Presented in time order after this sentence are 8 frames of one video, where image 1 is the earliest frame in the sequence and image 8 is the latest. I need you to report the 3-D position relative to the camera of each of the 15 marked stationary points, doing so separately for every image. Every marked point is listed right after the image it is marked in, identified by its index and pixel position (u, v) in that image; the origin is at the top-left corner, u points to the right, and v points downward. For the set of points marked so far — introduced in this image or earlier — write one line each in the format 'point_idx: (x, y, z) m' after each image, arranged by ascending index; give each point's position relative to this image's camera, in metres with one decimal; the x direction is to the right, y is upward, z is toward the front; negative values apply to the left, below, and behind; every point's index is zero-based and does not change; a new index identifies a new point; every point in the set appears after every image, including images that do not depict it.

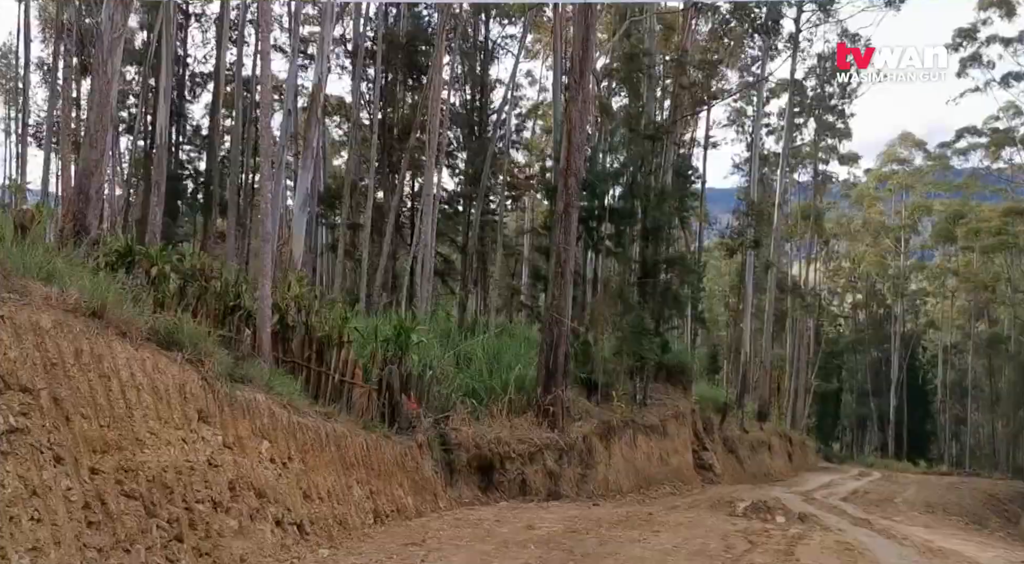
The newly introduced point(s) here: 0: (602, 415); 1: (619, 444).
0: (+1.7, -2.6, +17.9) m
1: (+2.0, -3.1, +17.7) m
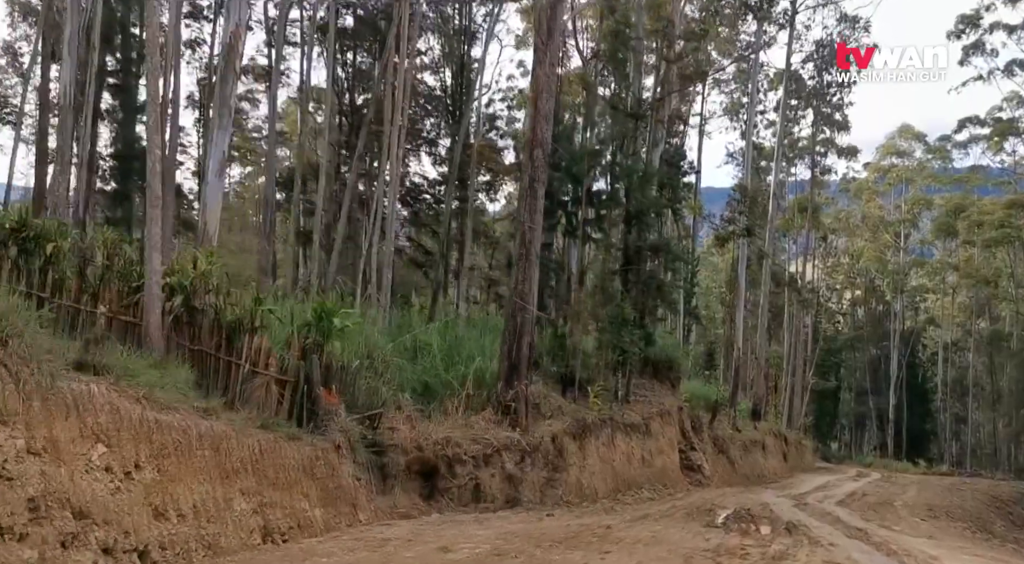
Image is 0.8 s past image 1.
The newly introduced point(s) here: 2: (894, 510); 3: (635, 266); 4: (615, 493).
0: (+1.1, -2.3, +16.5) m
1: (+1.4, -2.8, +16.3) m
2: (+8.2, -5.0, +20.0) m
3: (+2.6, +0.4, +20.0) m
4: (+1.8, -3.7, +16.3) m
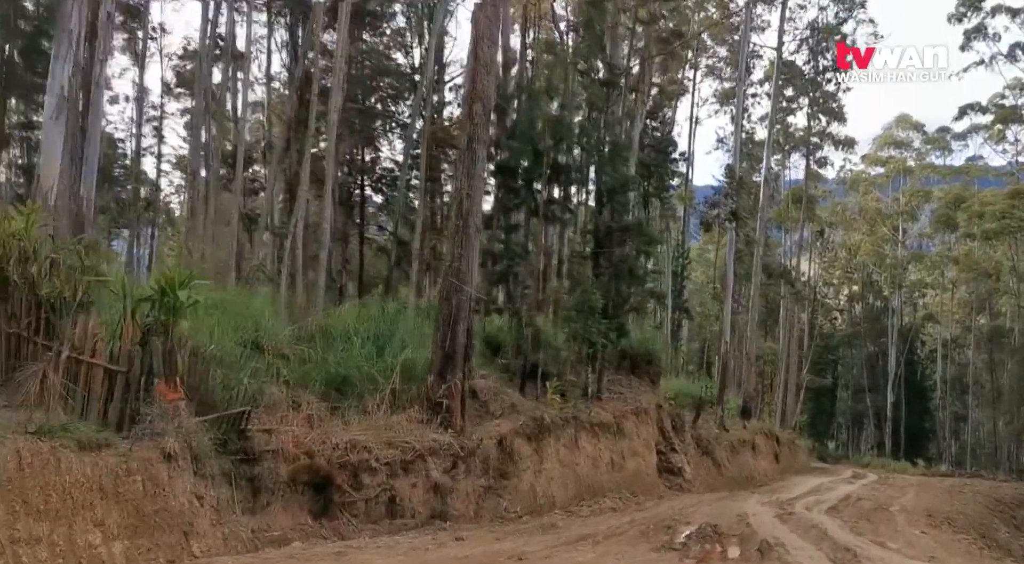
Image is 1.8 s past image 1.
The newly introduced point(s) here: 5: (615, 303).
0: (+0.3, -2.0, +14.7) m
1: (+0.6, -2.6, +14.5) m
2: (+7.4, -4.7, +18.2) m
3: (+1.8, +0.7, +18.2) m
4: (+1.0, -3.5, +14.5) m
5: (+2.1, -0.5, +18.4) m
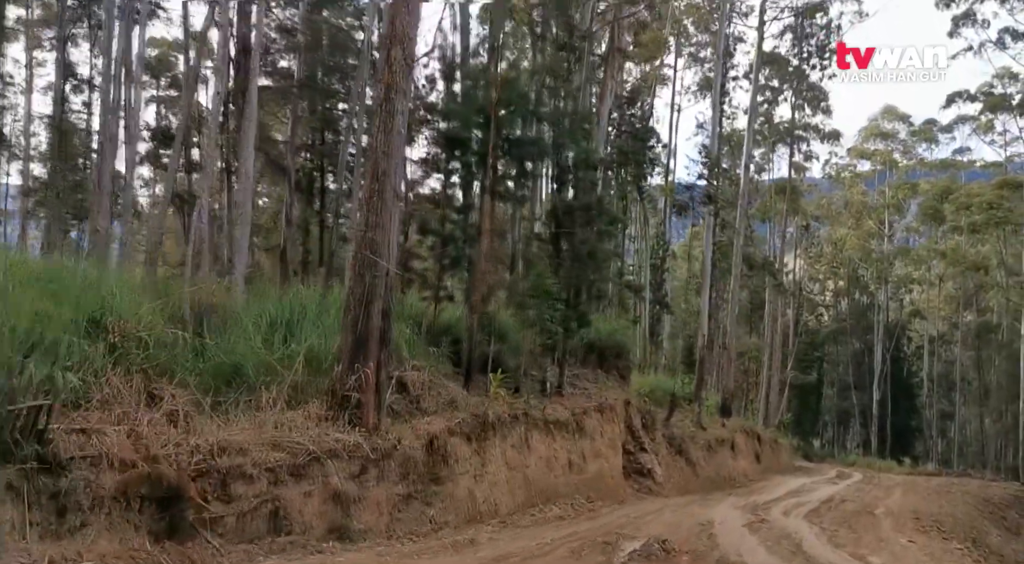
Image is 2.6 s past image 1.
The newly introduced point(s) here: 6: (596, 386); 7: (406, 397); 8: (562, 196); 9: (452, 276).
0: (-0.5, -1.8, +13.2) m
1: (-0.2, -2.3, +12.9) m
2: (+6.5, -4.4, +16.8) m
3: (+1.0, +0.9, +16.6) m
4: (+0.2, -3.2, +13.0) m
5: (+1.2, -0.2, +16.9) m
6: (+1.7, -2.2, +19.3) m
7: (-1.4, -1.5, +12.2) m
8: (+0.9, +1.6, +16.8) m
9: (-1.1, +0.1, +16.9) m
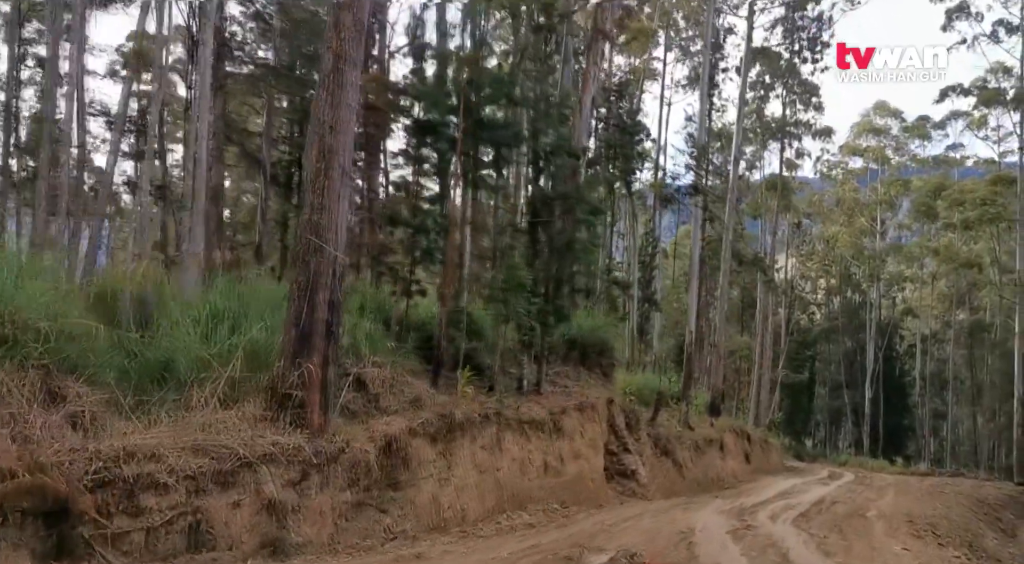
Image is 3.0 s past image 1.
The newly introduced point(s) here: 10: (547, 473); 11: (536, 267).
0: (-0.9, -1.6, +12.4) m
1: (-0.6, -2.2, +12.1) m
2: (+6.1, -4.3, +16.0) m
3: (+0.5, +1.1, +15.8) m
4: (-0.2, -3.1, +12.1) m
5: (+0.8, 0.0, +16.1) m
6: (+1.3, -2.0, +18.5) m
7: (-1.9, -1.4, +11.4) m
8: (+0.5, +1.7, +16.0) m
9: (-1.5, +0.2, +16.1) m
10: (+0.5, -2.9, +14.1) m
11: (+0.4, +0.3, +15.6) m
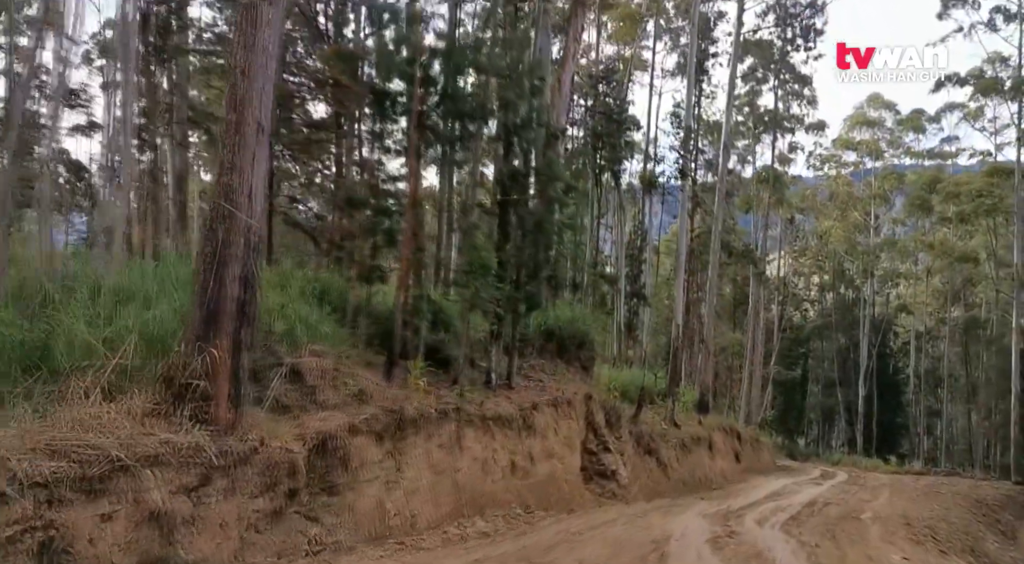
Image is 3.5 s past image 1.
0: (-1.4, -1.4, +11.2) m
1: (-1.1, -1.9, +10.9) m
2: (+5.6, -4.1, +14.9) m
3: (0.0, +1.3, +14.6) m
4: (-0.7, -2.8, +10.9) m
5: (+0.2, +0.2, +14.9) m
6: (+0.8, -1.8, +17.3) m
7: (-2.3, -1.2, +10.2) m
8: (-0.1, +1.9, +14.8) m
9: (-2.1, +0.5, +14.9) m
10: (0.0, -2.7, +12.9) m
11: (-0.1, +0.5, +14.4) m
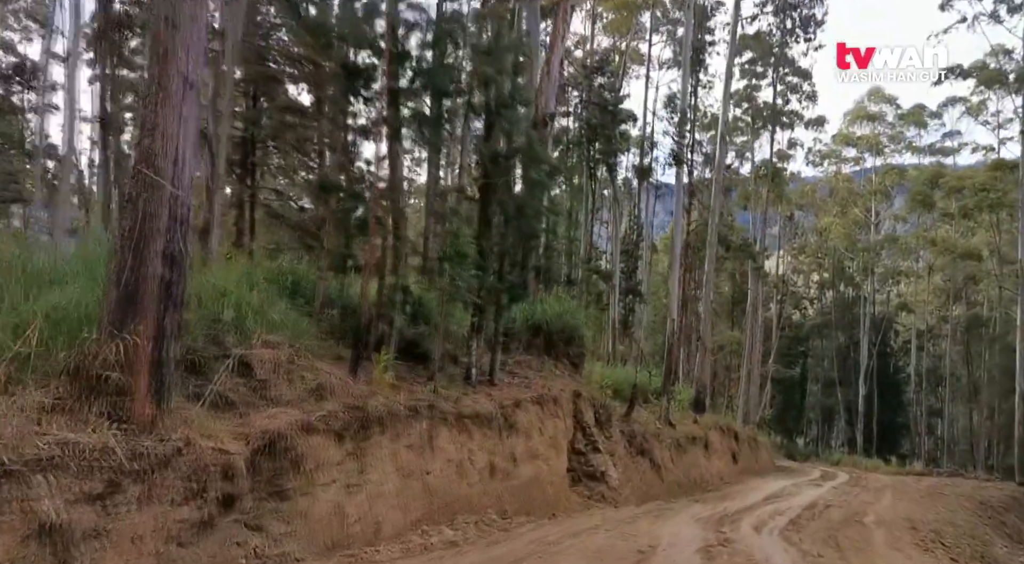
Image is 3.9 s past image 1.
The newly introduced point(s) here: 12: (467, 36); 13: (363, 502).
0: (-1.7, -1.2, +10.2) m
1: (-1.4, -1.8, +10.0) m
2: (+5.3, -3.9, +14.0) m
3: (-0.3, +1.5, +13.7) m
4: (-1.0, -2.7, +10.0) m
5: (-0.1, +0.3, +14.0) m
6: (+0.5, -1.6, +16.4) m
7: (-2.6, -1.0, +9.3) m
8: (-0.3, +2.1, +13.9) m
9: (-2.4, +0.6, +14.0) m
10: (-0.3, -2.5, +12.0) m
11: (-0.4, +0.6, +13.5) m
12: (-0.8, +3.6, +13.4) m
13: (-1.5, -2.2, +9.3) m
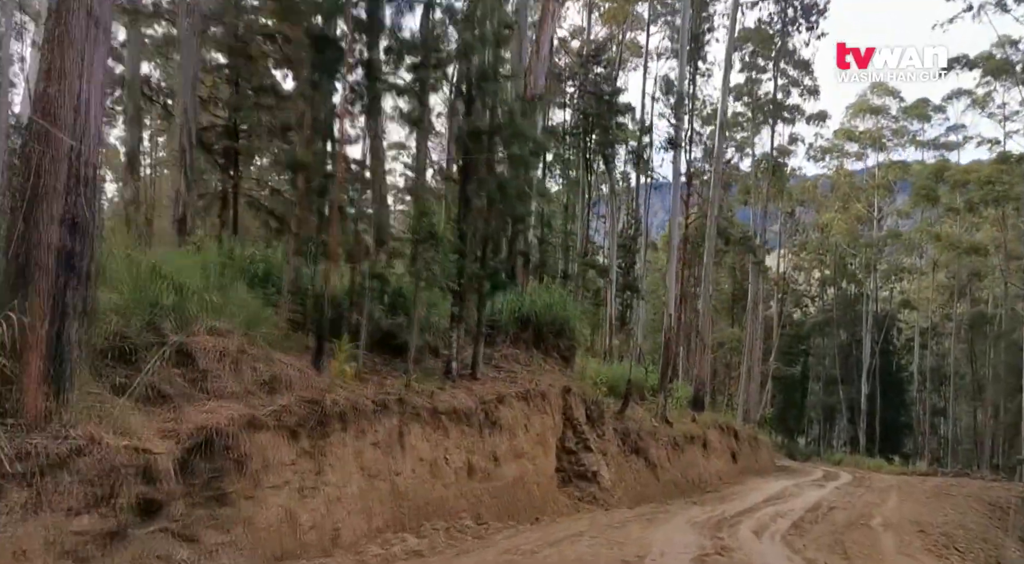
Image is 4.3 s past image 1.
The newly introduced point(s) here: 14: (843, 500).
0: (-1.9, -1.1, +9.3) m
1: (-1.6, -1.6, +9.1) m
2: (+5.0, -3.7, +13.0) m
3: (-0.5, +1.7, +12.8) m
4: (-1.3, -2.5, +9.1) m
5: (-0.3, +0.5, +13.0) m
6: (+0.2, -1.5, +15.4) m
7: (-2.9, -0.8, +8.3) m
8: (-0.6, +2.3, +13.0) m
9: (-2.6, +0.8, +13.1) m
10: (-0.5, -2.3, +11.1) m
11: (-0.6, +0.8, +12.6) m
12: (-1.1, +3.8, +12.5) m
13: (-1.8, -2.0, +8.4) m
14: (+7.0, -4.7, +19.5) m
